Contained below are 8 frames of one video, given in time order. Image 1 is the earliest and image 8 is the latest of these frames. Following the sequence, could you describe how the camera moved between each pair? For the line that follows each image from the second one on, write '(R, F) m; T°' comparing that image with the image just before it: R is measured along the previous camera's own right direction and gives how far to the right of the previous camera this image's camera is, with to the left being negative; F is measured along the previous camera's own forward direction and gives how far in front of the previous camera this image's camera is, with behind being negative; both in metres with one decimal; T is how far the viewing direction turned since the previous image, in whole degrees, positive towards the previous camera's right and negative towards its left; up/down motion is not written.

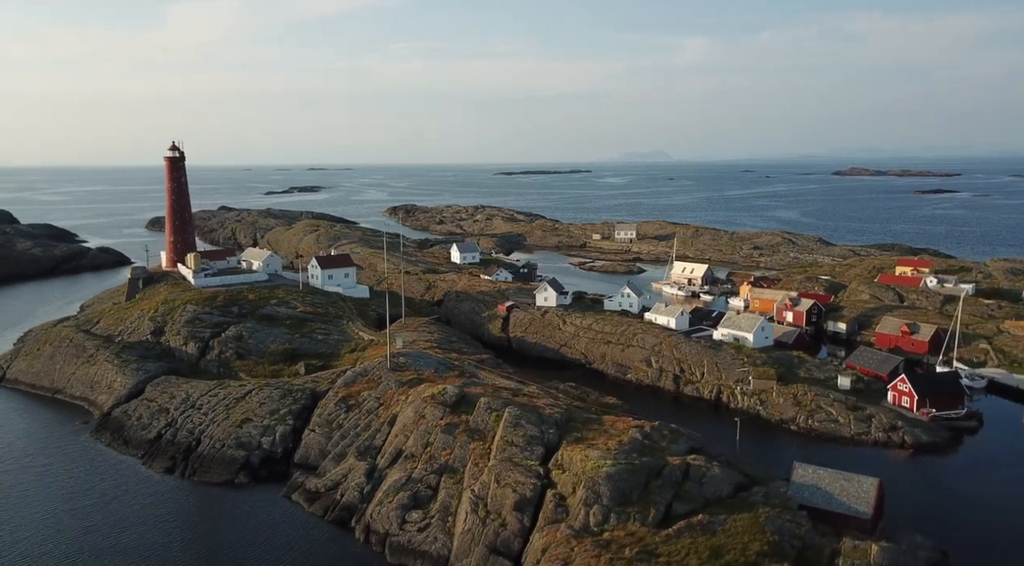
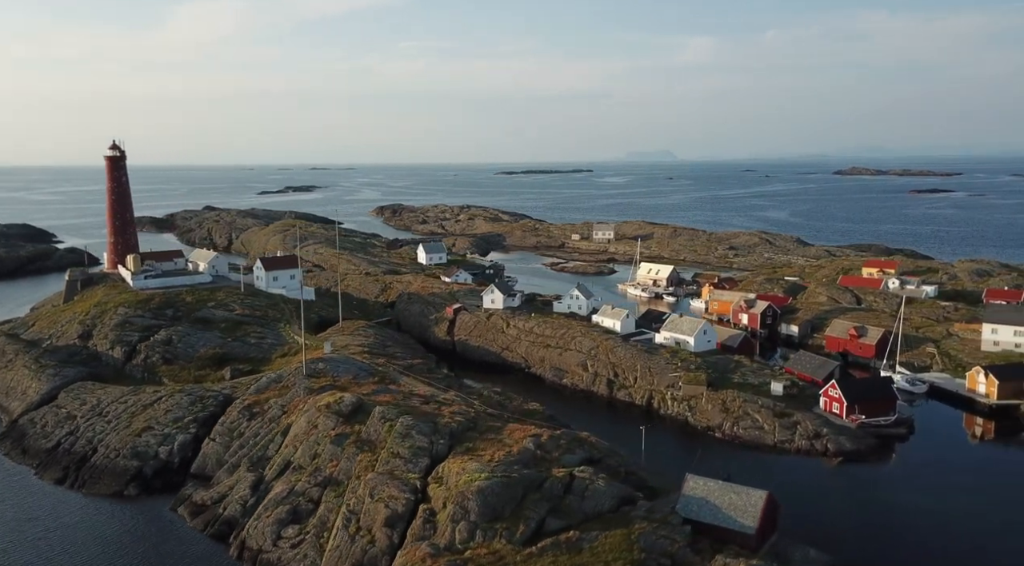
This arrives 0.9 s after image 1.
(+3.8, +1.0) m; 0°
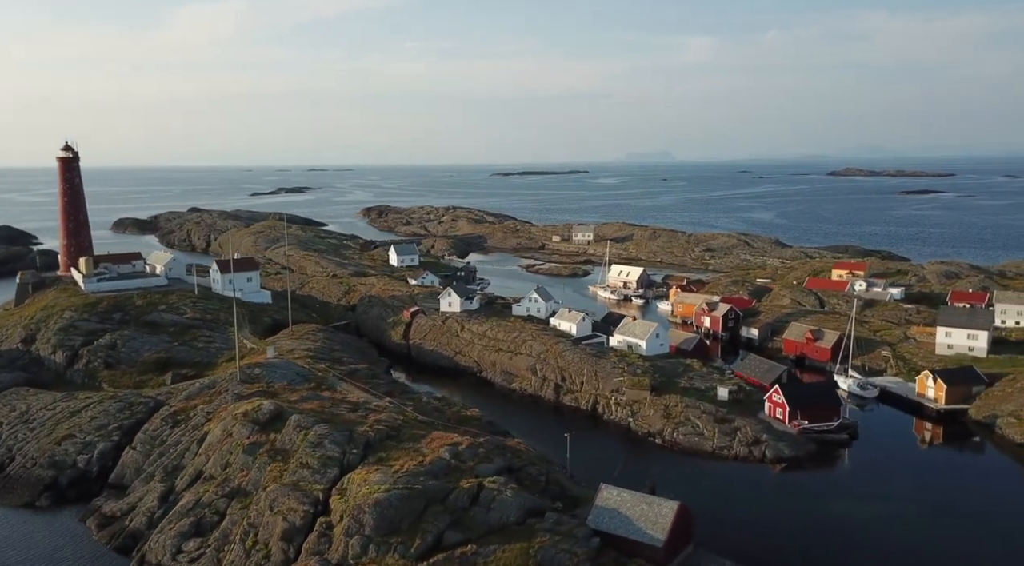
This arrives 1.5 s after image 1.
(+2.7, +0.6) m; 0°
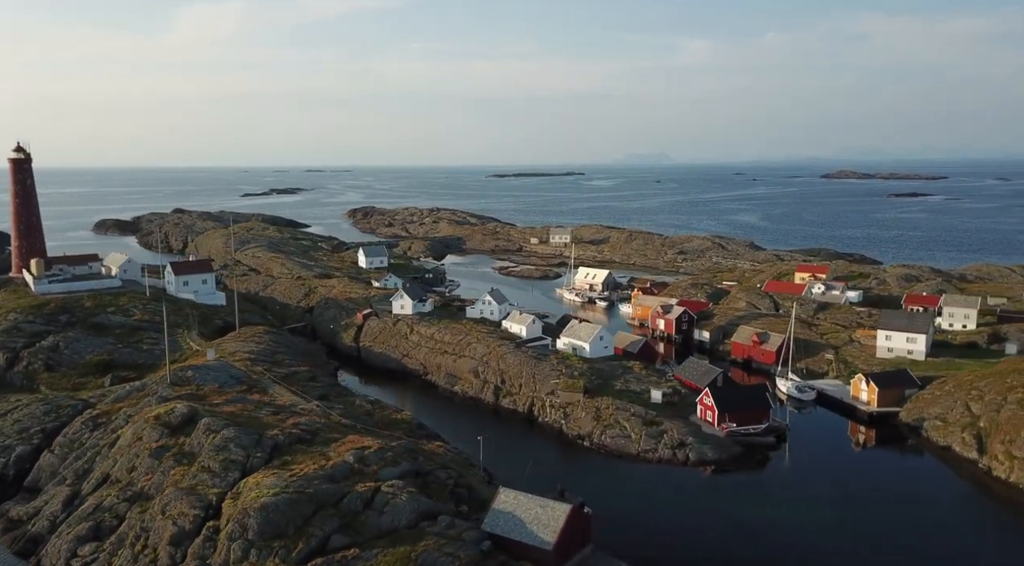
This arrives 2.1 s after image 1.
(+3.0, 0.0) m; 0°
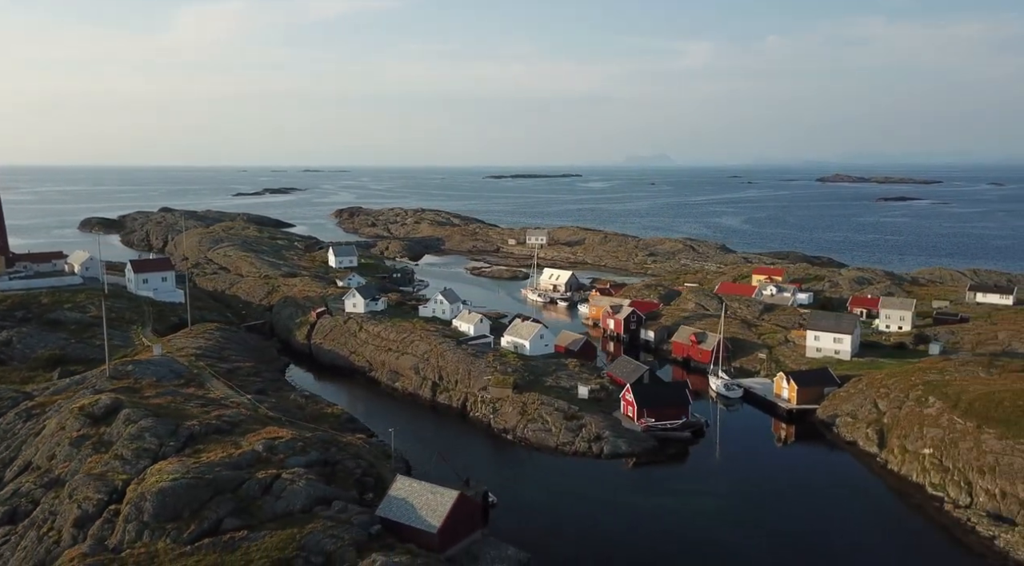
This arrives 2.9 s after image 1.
(+3.2, -1.2) m; 0°
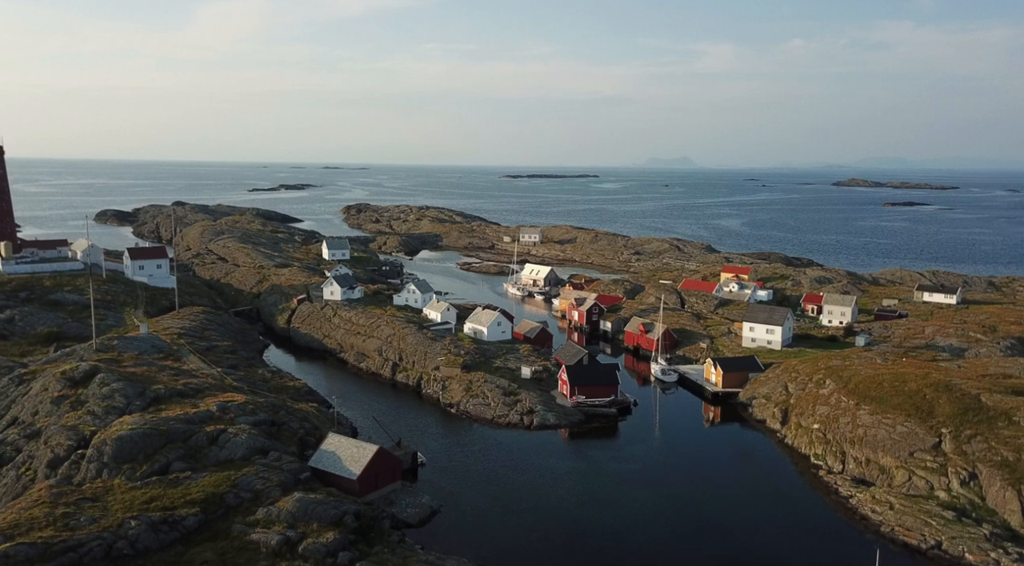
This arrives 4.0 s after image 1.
(+3.6, -3.4) m; -1°
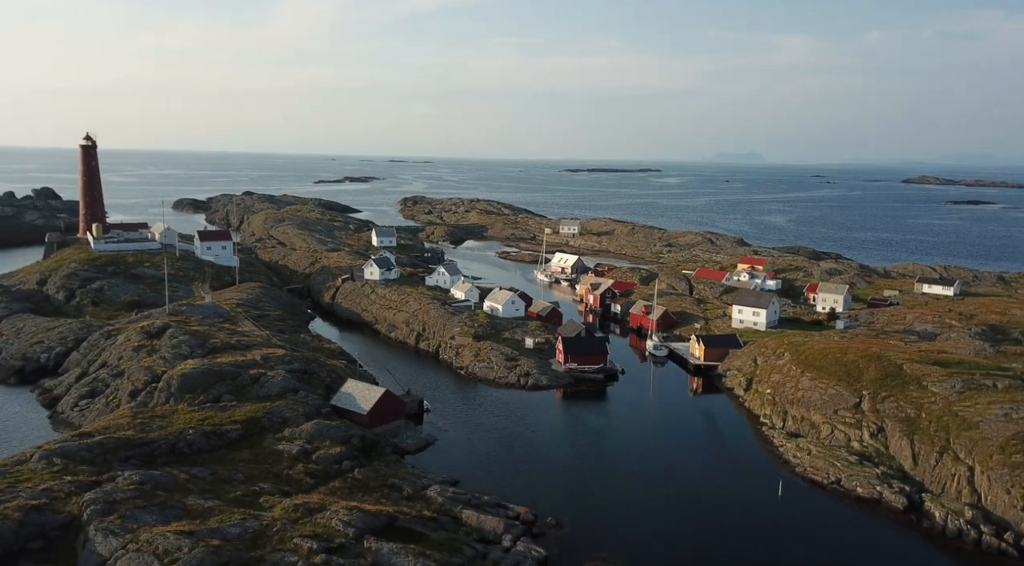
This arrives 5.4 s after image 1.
(+3.3, -5.6) m; -5°
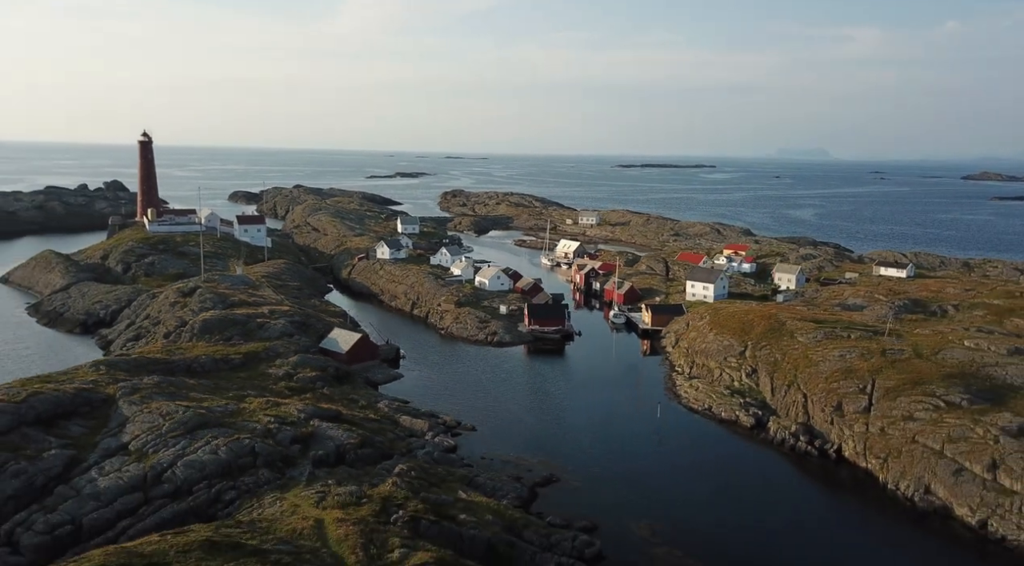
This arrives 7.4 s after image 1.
(+5.6, -7.4) m; -4°
